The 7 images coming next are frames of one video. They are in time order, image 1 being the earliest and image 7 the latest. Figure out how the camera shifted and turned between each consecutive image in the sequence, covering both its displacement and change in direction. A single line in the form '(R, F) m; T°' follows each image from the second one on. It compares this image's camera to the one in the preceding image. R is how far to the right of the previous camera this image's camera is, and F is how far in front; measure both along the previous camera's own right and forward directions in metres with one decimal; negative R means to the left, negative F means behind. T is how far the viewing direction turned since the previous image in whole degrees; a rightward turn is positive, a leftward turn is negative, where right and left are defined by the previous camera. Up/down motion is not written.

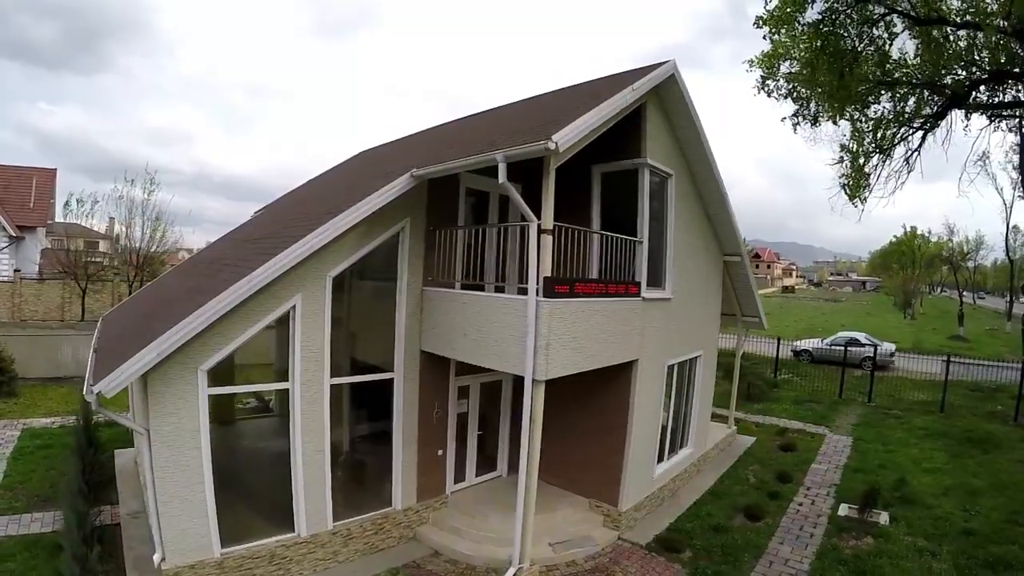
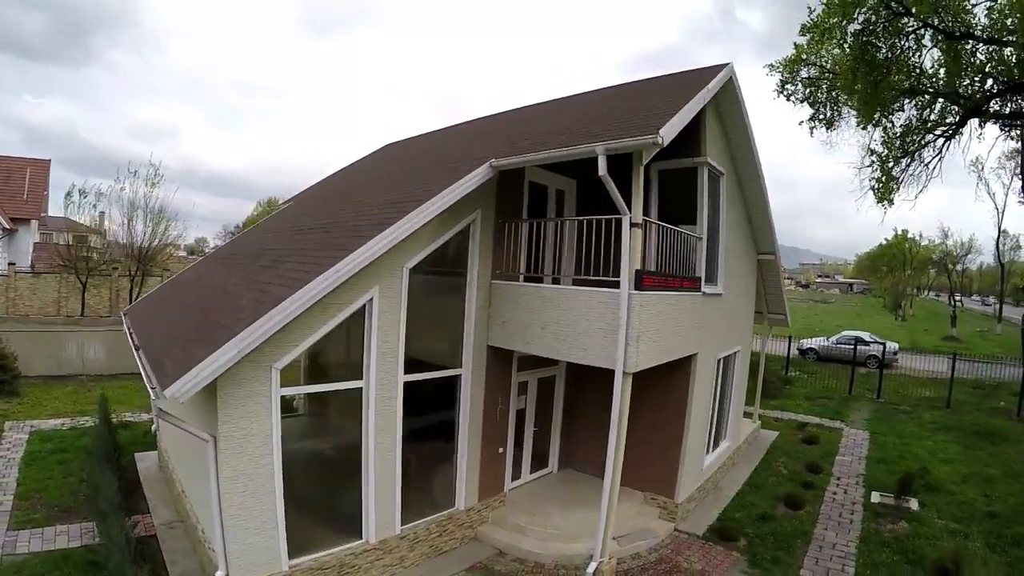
(-1.4, -0.1) m; +3°
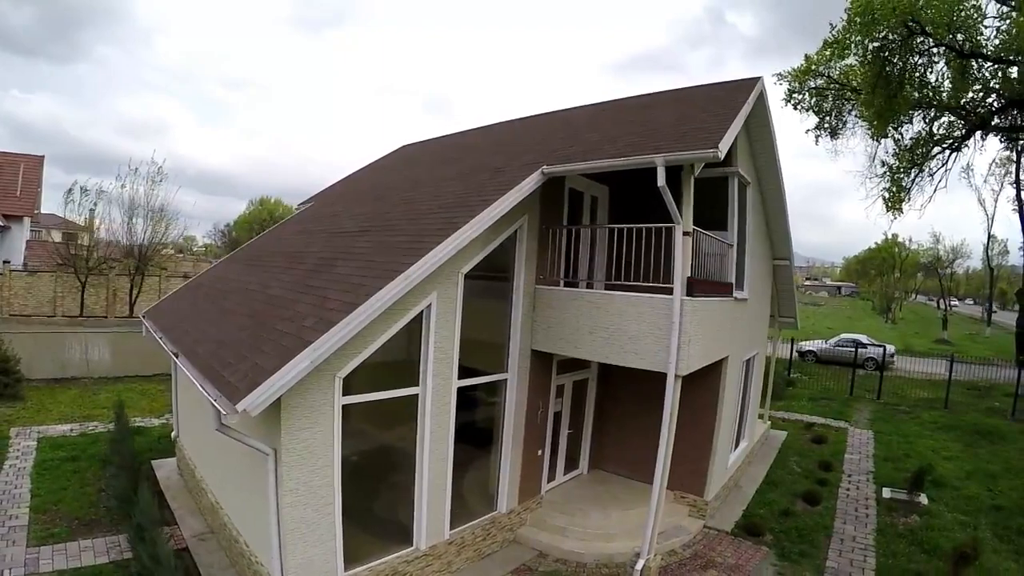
(-0.9, -0.1) m; +2°
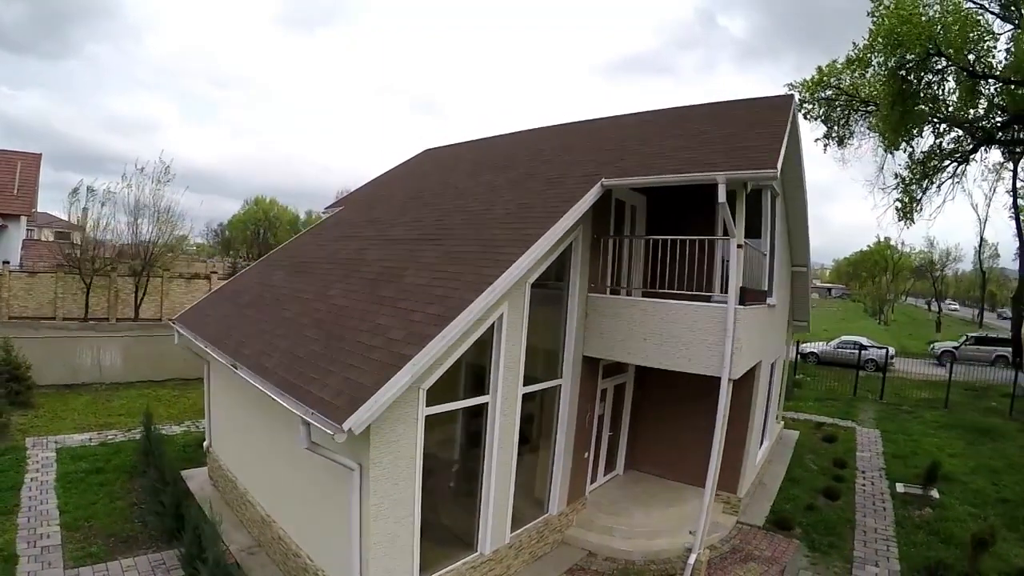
(-1.0, -0.2) m; +2°
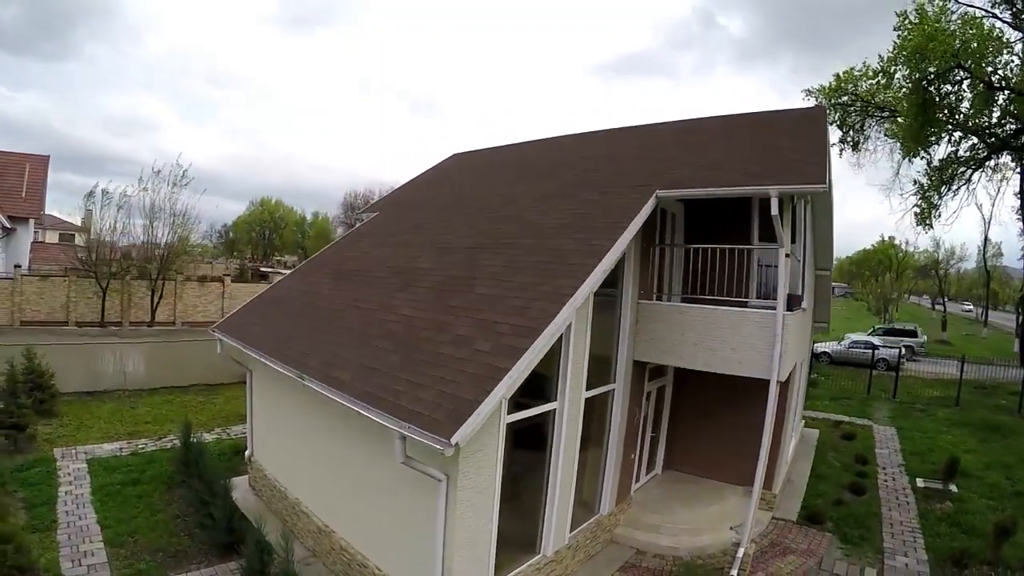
(-0.9, -0.2) m; +1°
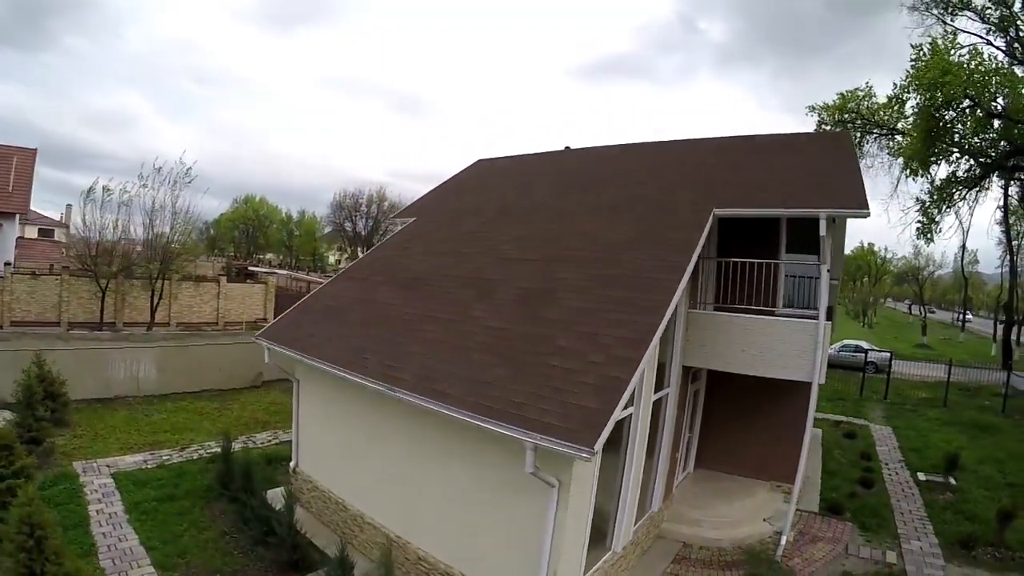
(-1.4, -0.2) m; +4°
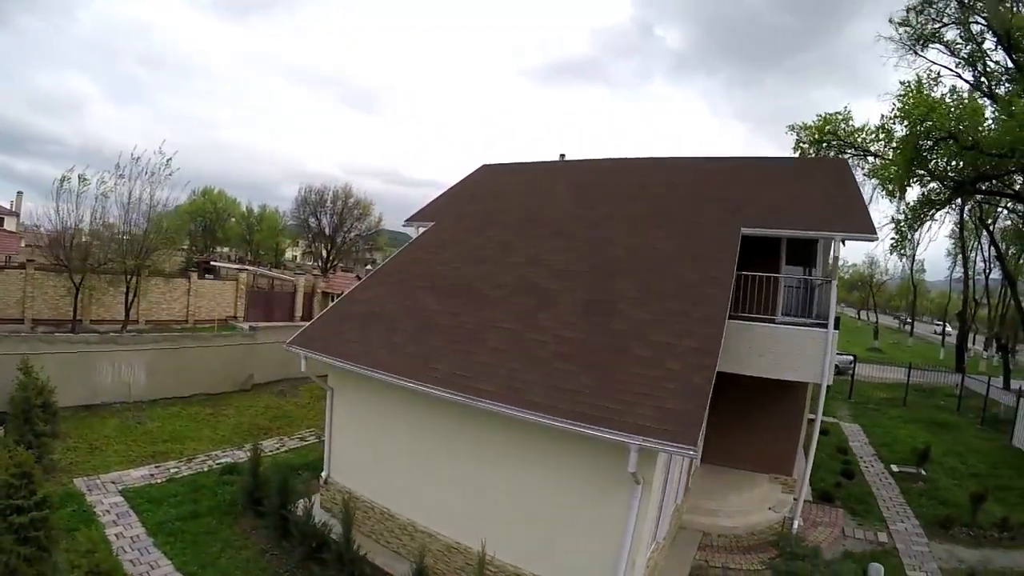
(-1.6, -0.2) m; +6°
